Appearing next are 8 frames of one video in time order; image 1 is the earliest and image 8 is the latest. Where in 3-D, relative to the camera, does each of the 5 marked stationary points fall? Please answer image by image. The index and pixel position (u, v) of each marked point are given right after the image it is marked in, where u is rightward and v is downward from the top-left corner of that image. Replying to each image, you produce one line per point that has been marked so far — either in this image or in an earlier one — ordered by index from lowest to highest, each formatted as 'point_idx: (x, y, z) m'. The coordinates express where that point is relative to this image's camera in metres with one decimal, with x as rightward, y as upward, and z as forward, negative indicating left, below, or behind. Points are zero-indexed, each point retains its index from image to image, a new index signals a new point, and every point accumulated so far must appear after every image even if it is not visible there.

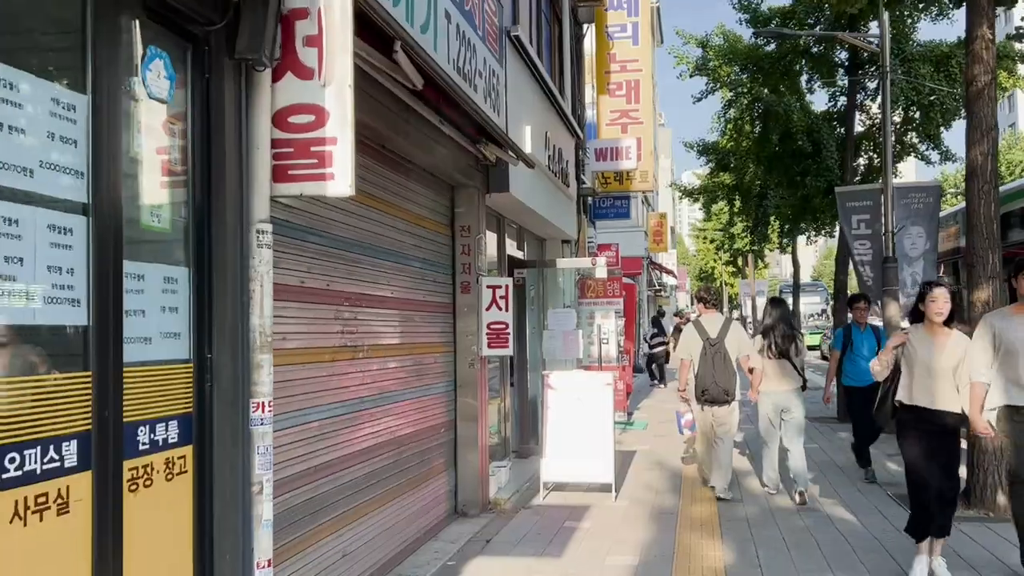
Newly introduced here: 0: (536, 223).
0: (+0.3, +0.8, +10.3) m
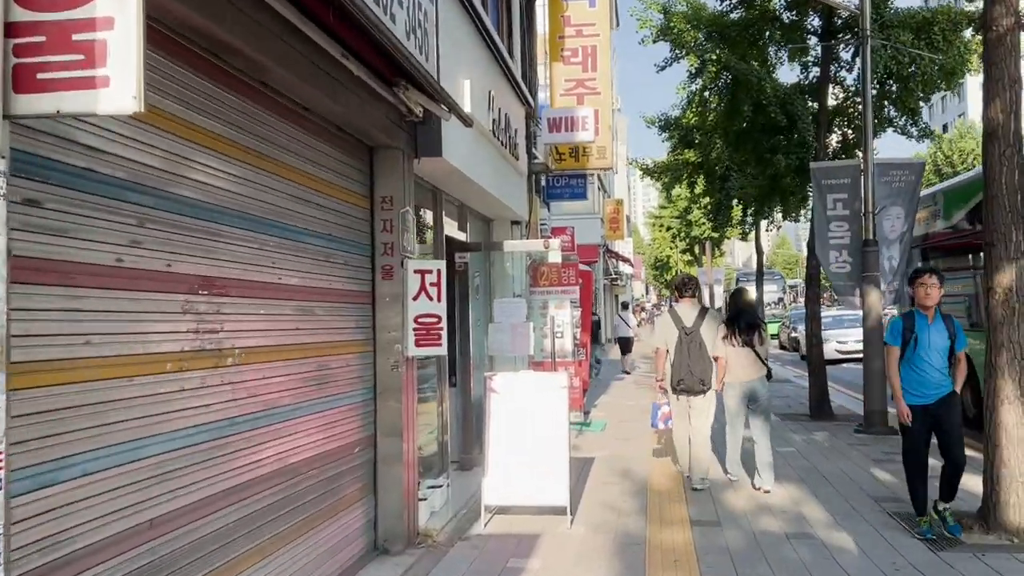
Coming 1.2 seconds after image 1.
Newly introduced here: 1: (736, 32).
0: (-0.3, +0.9, +9.0) m
1: (+3.3, +3.7, +12.9) m
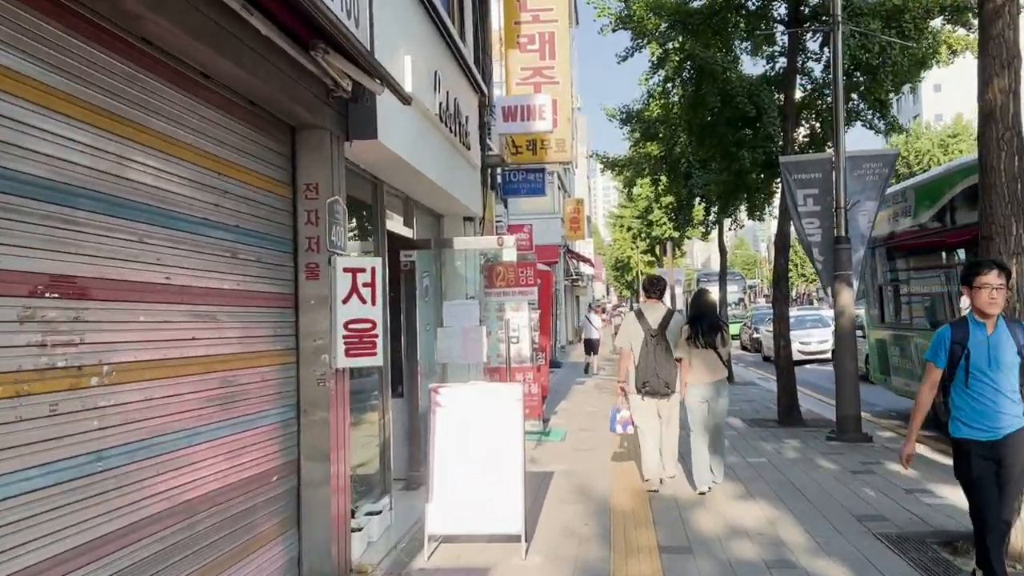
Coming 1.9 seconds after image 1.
0: (-0.8, +0.9, +8.2) m
1: (+2.6, +3.7, +12.3) m
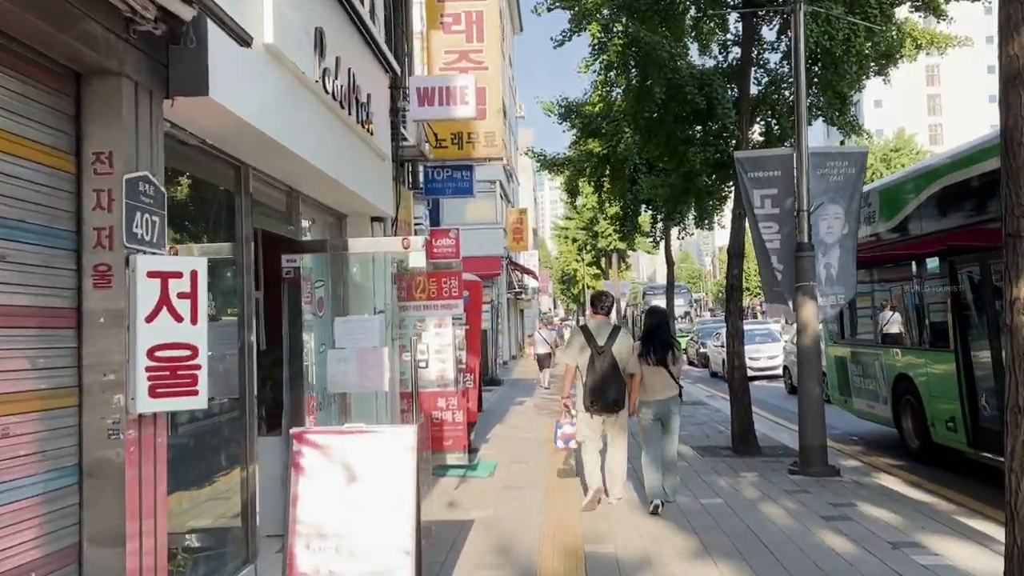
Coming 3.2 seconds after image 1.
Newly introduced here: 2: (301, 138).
0: (-1.5, +0.8, +6.7) m
1: (+1.7, +3.6, +11.0) m
2: (-1.3, +1.0, +5.6) m
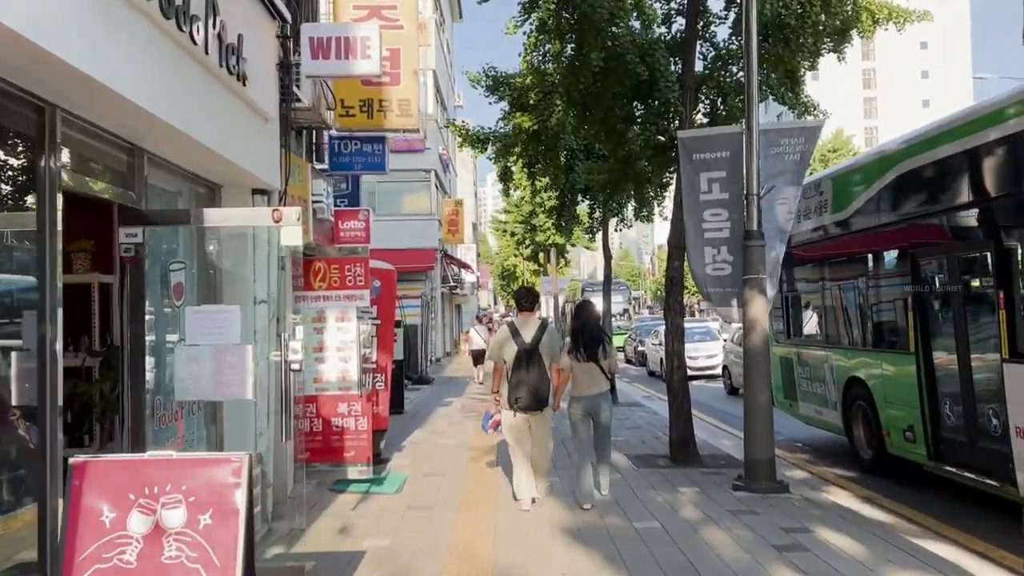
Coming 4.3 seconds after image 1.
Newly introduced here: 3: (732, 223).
0: (-2.1, +0.9, +5.4) m
1: (+0.8, +3.7, +9.9) m
2: (-1.9, +1.1, +4.3) m
3: (+2.1, +0.6, +8.7) m
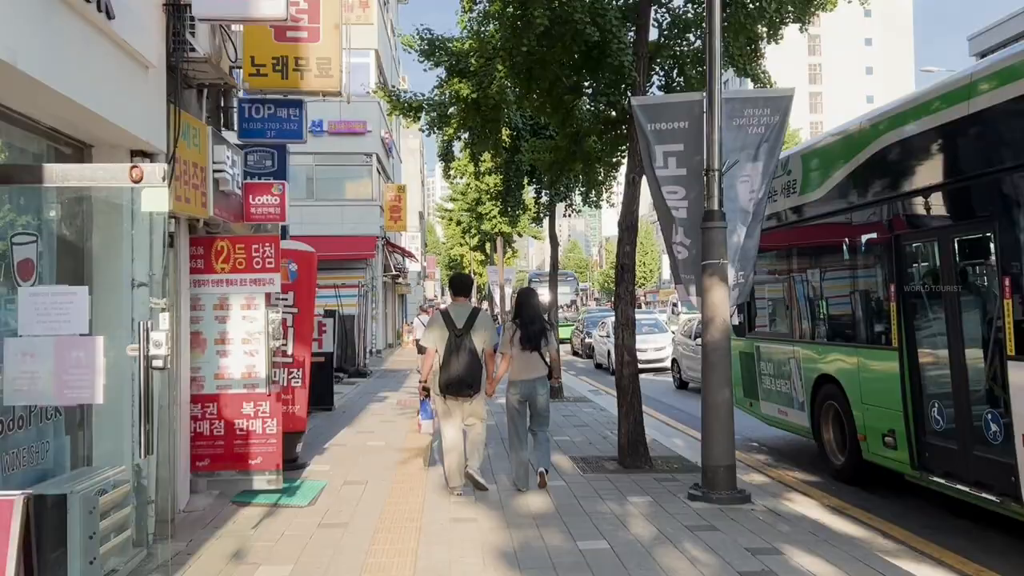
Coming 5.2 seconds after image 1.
0: (-2.5, +1.0, +4.3) m
1: (+0.2, +3.8, +8.9) m
2: (-2.2, +1.2, +3.2) m
3: (+1.5, +0.8, +7.8) m
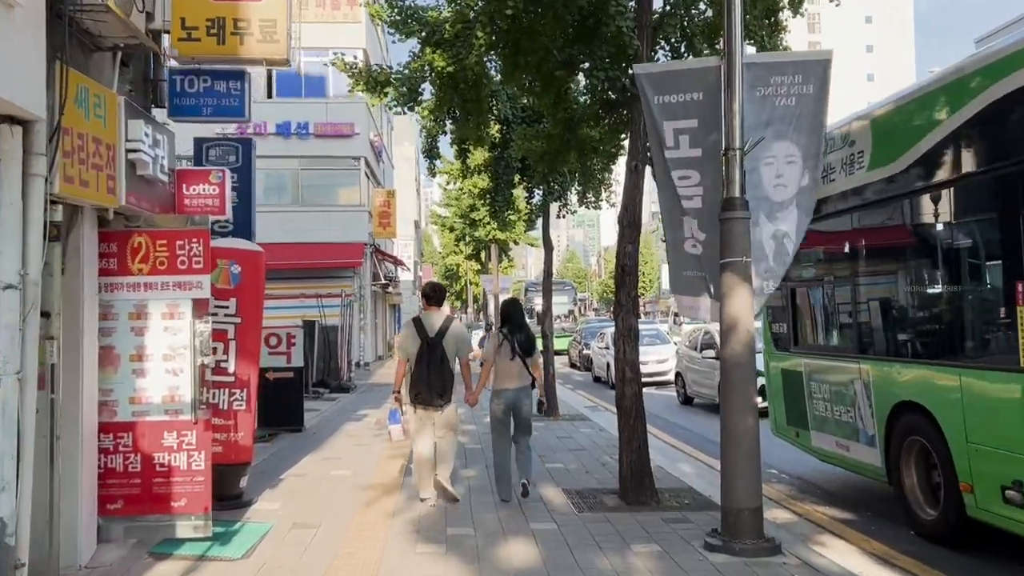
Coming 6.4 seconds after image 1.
0: (-2.7, +1.0, +3.0) m
1: (0.0, +3.8, +7.7) m
2: (-2.4, +1.2, +1.9) m
3: (+1.4, +0.7, +6.5) m
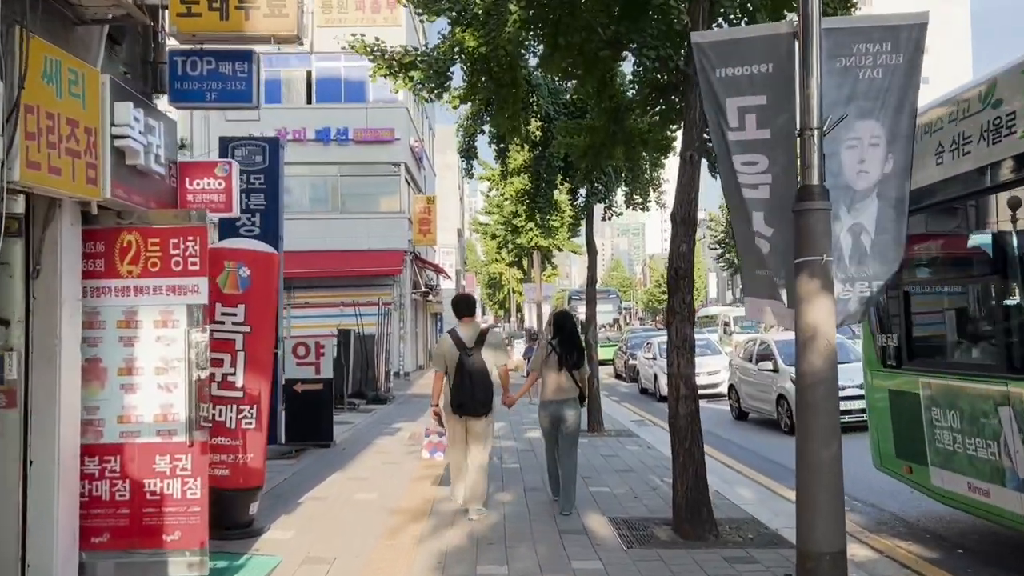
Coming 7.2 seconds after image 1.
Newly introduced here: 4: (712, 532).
0: (-2.6, +1.0, +2.3) m
1: (+0.3, +3.7, +6.9) m
2: (-2.3, +1.2, +1.2) m
3: (+1.6, +0.7, +5.6) m
4: (+1.6, -1.9, +6.9) m
